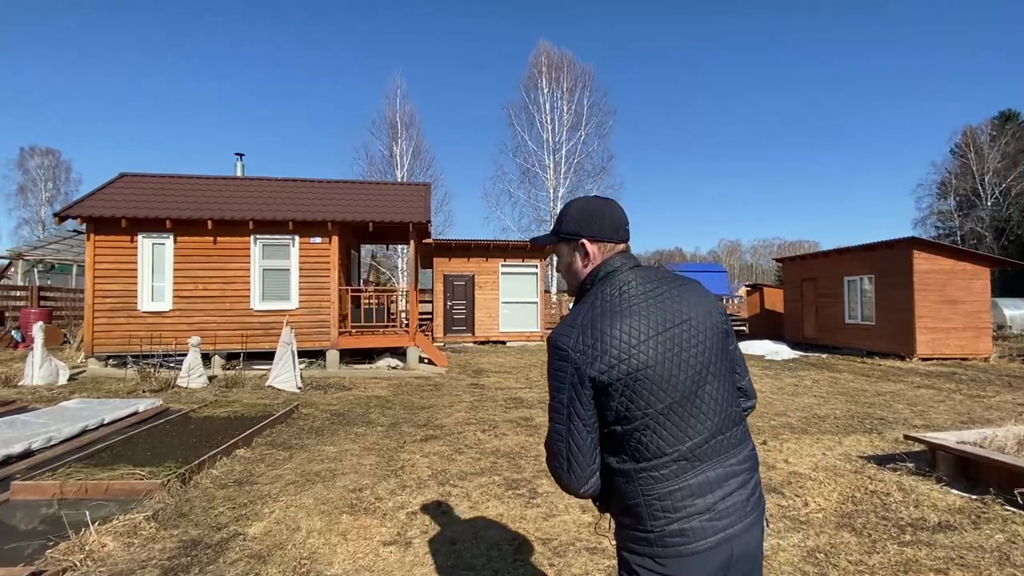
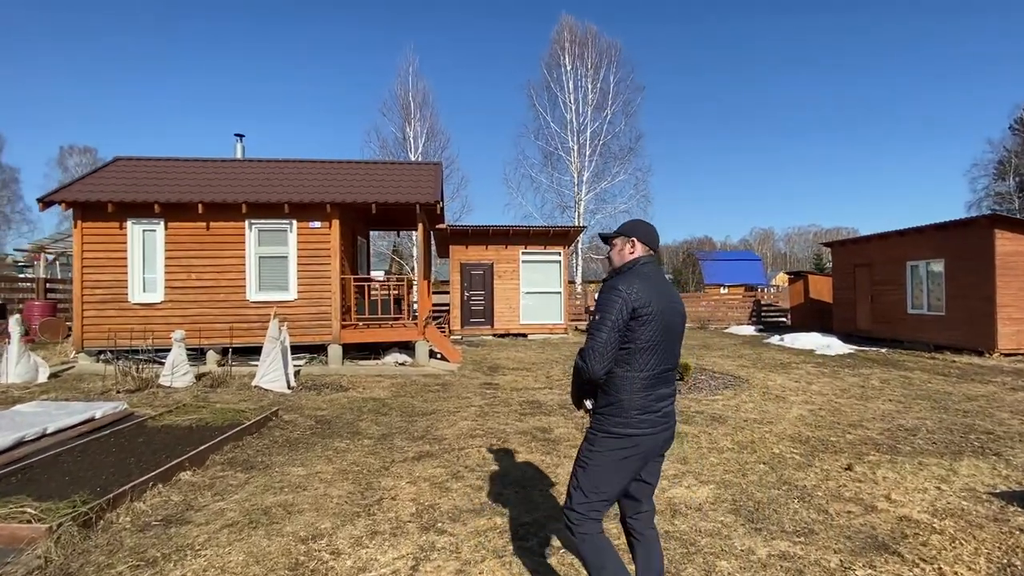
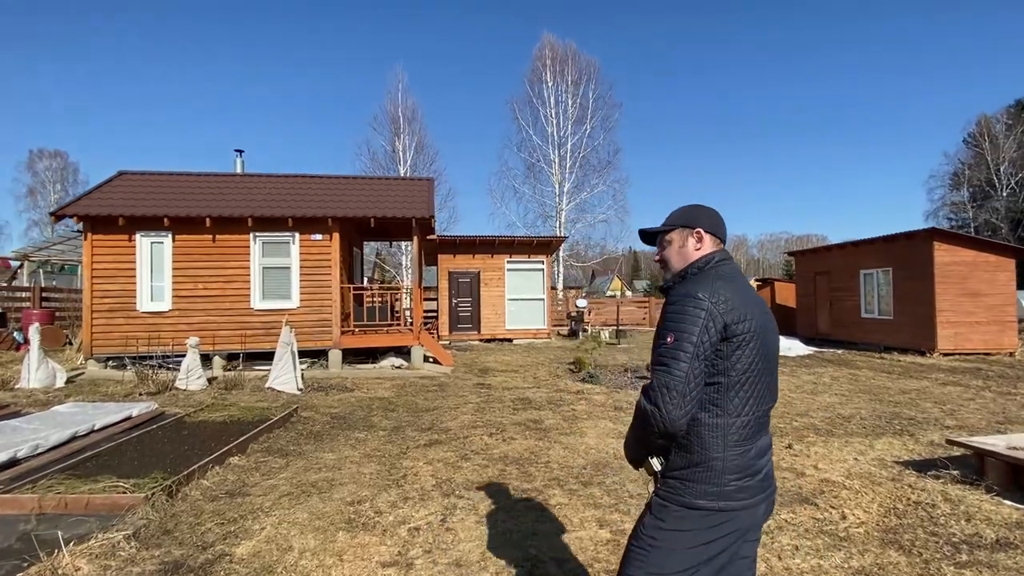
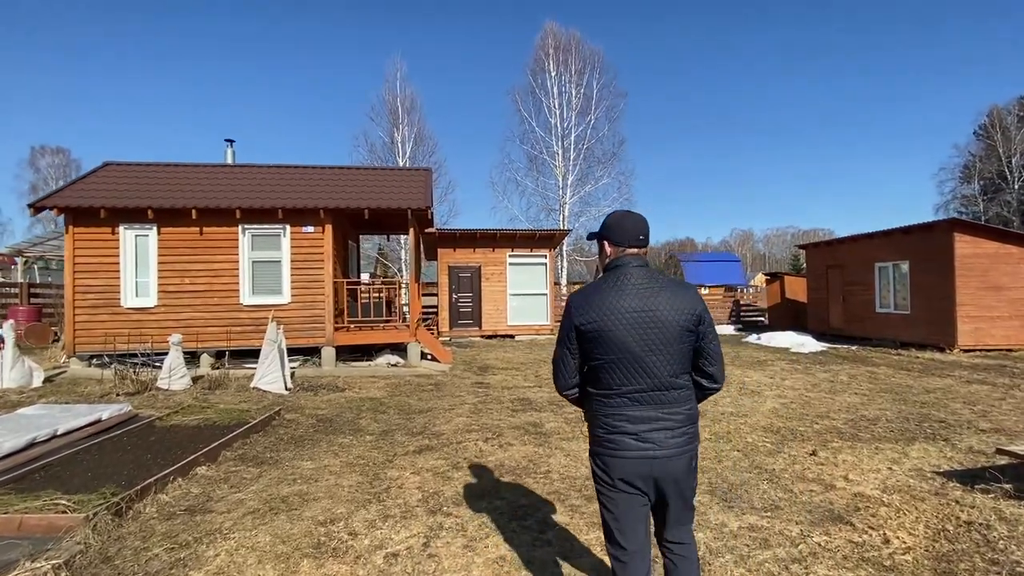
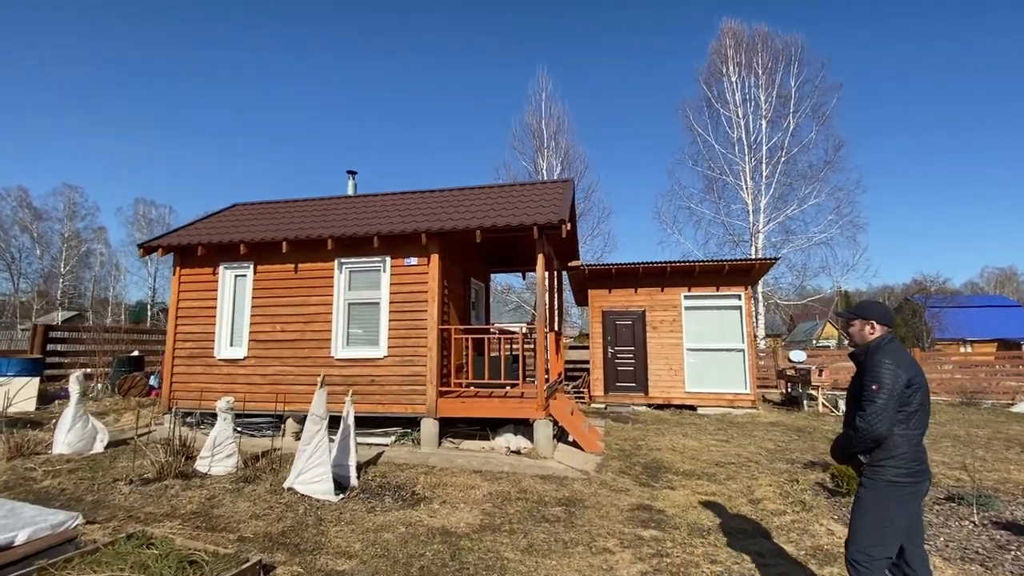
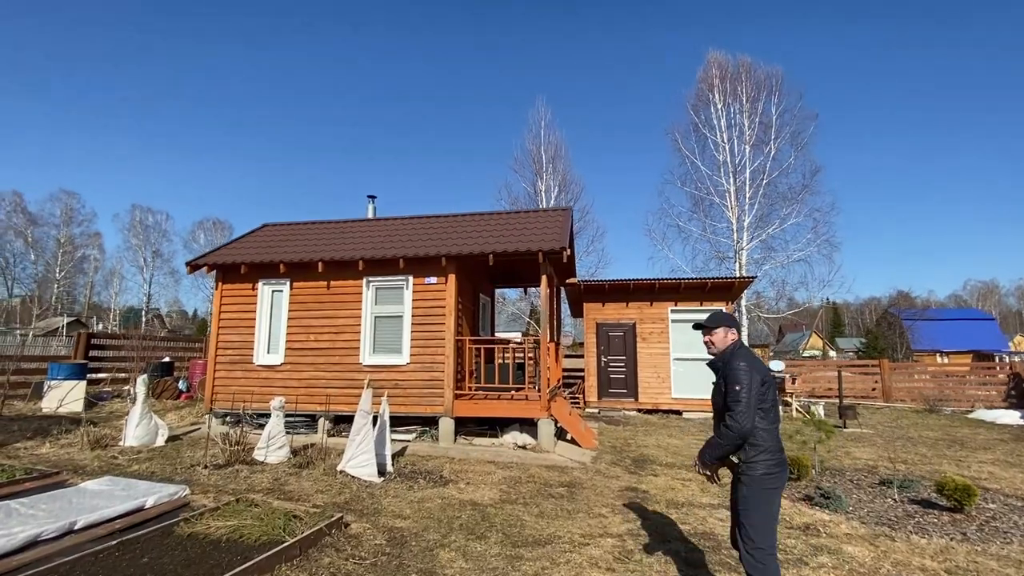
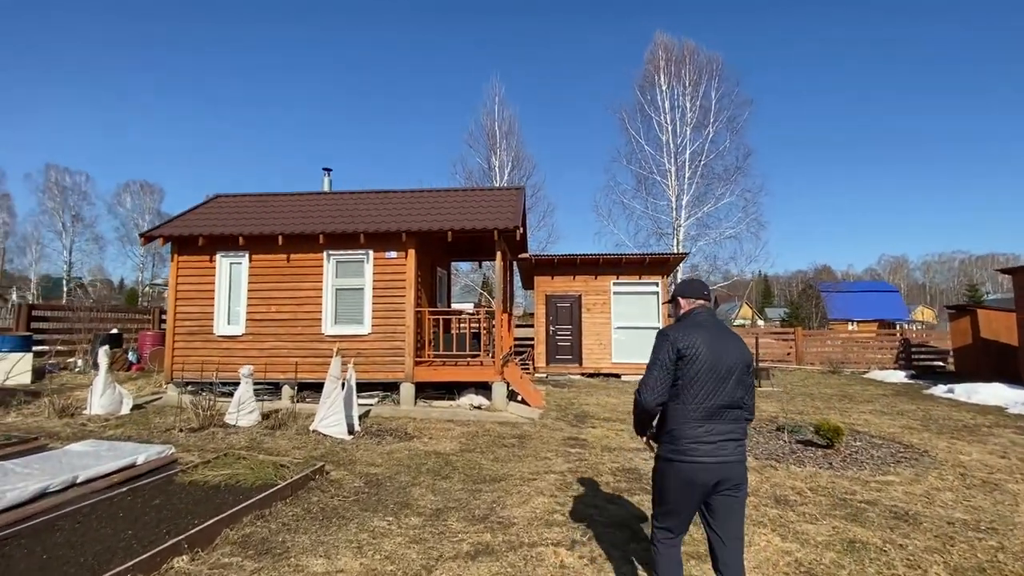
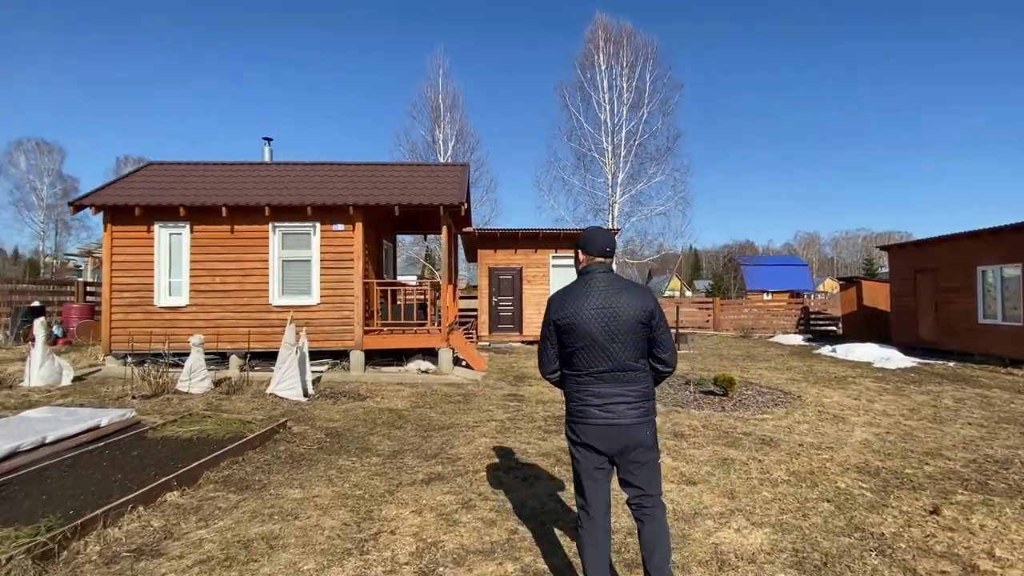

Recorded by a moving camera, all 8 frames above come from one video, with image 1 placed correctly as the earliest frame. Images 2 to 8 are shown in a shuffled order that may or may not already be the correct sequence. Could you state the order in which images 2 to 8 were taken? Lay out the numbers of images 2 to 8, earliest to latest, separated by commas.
3, 4, 2, 8, 7, 6, 5
